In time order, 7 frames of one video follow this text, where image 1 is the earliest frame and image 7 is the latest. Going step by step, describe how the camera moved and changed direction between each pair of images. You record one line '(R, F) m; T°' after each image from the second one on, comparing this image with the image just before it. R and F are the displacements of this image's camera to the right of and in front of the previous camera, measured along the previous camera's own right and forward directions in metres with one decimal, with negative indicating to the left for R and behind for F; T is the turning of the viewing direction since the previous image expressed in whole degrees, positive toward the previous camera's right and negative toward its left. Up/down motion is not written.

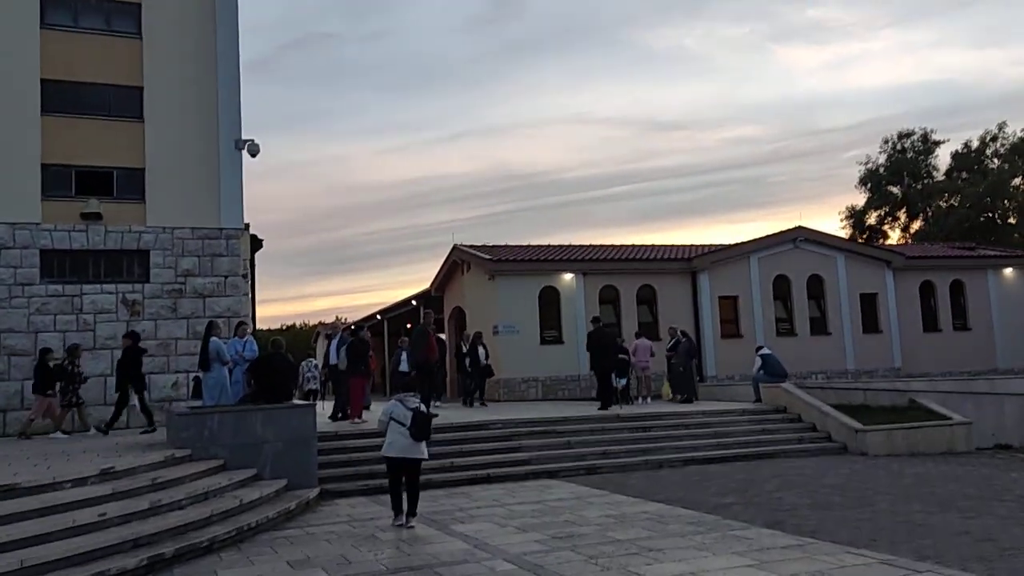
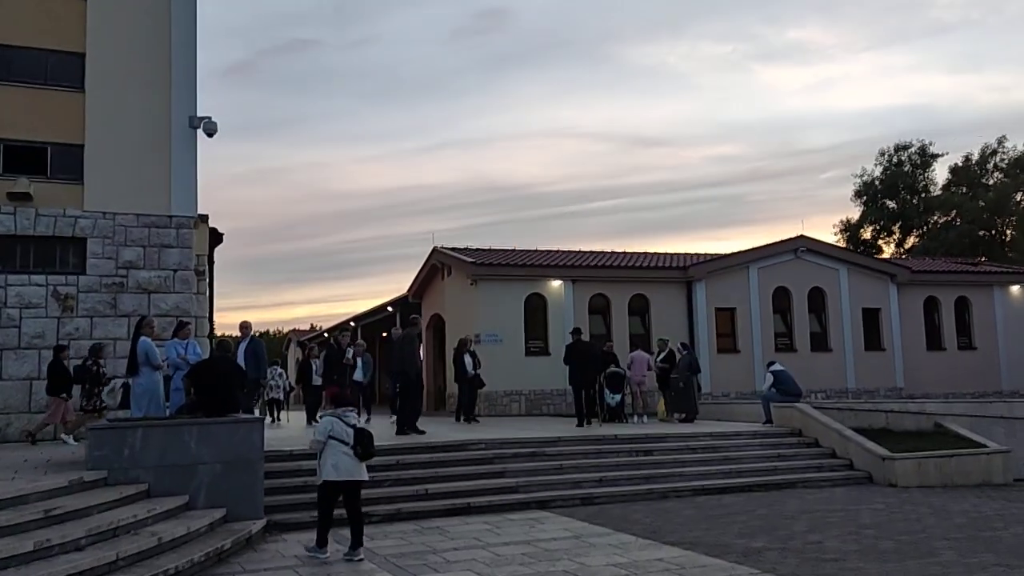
(-0.1, +1.8) m; +1°
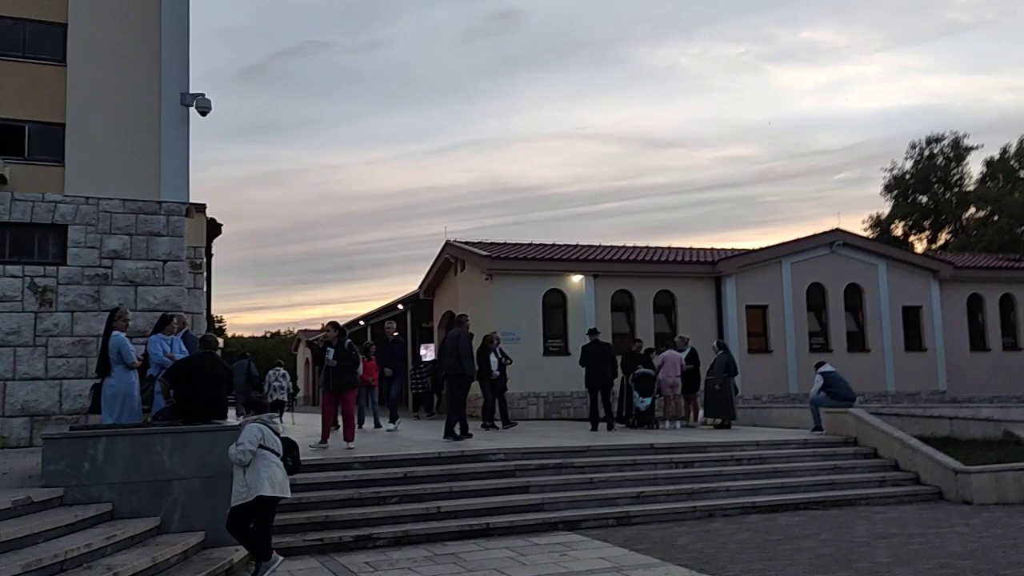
(-0.2, +1.4) m; -1°
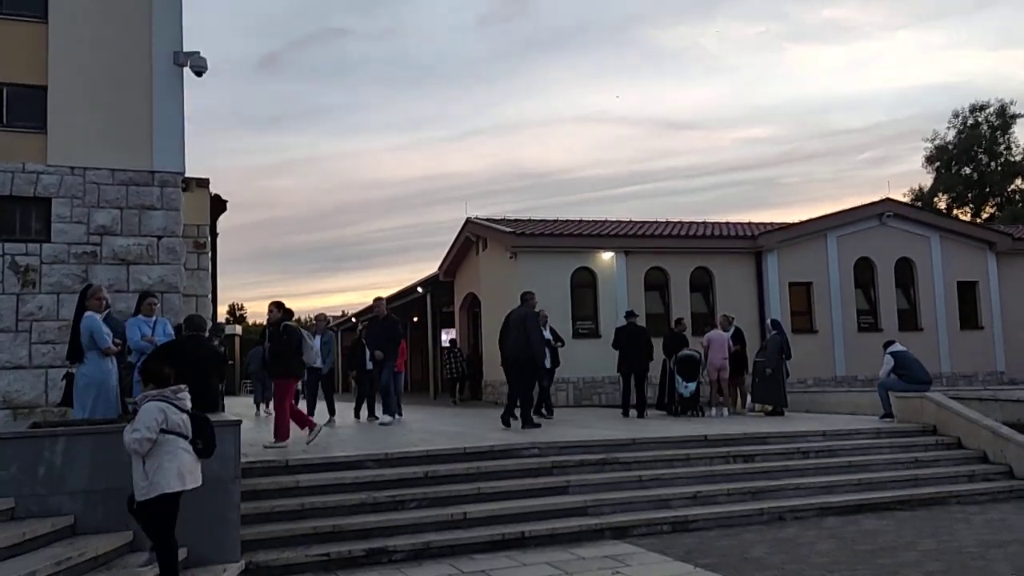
(-0.2, +1.4) m; -1°
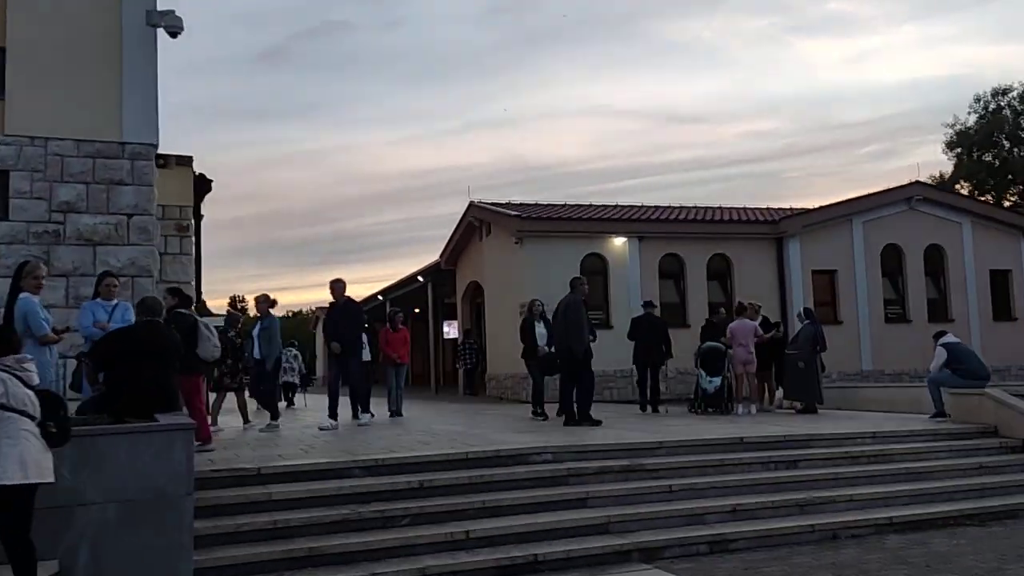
(-0.1, +1.2) m; 0°
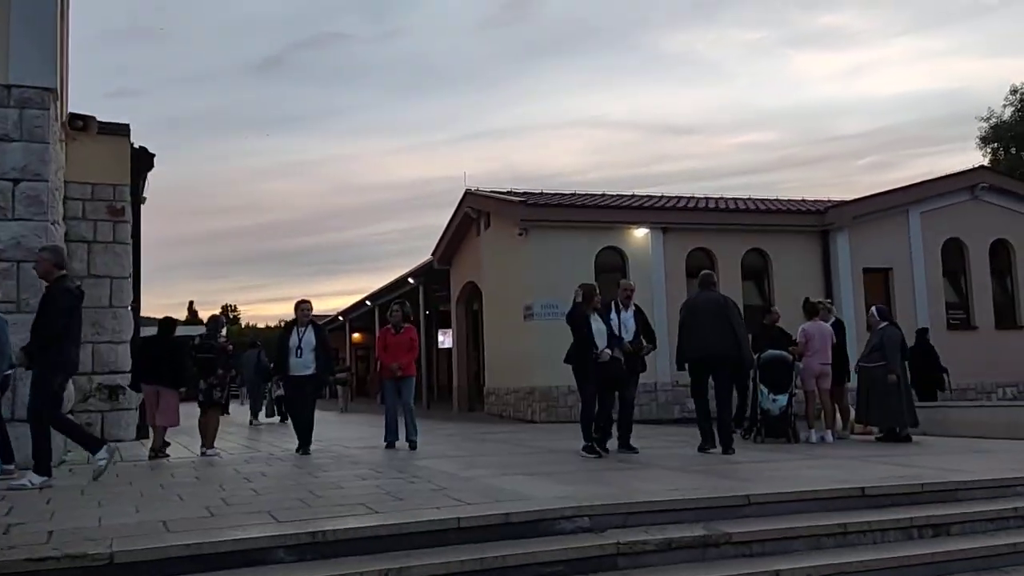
(-0.1, +2.8) m; 0°
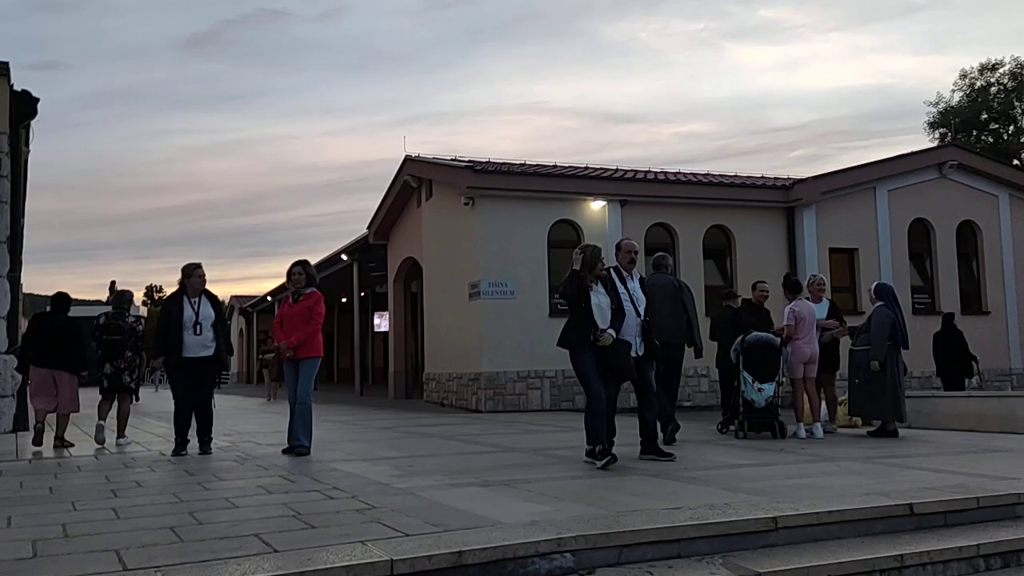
(-0.1, +1.5) m; +4°
